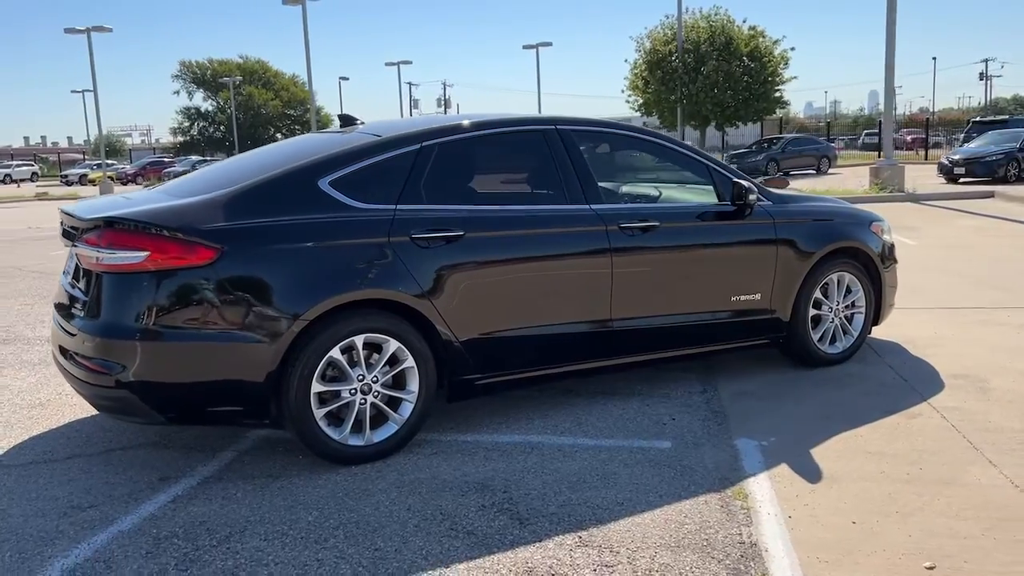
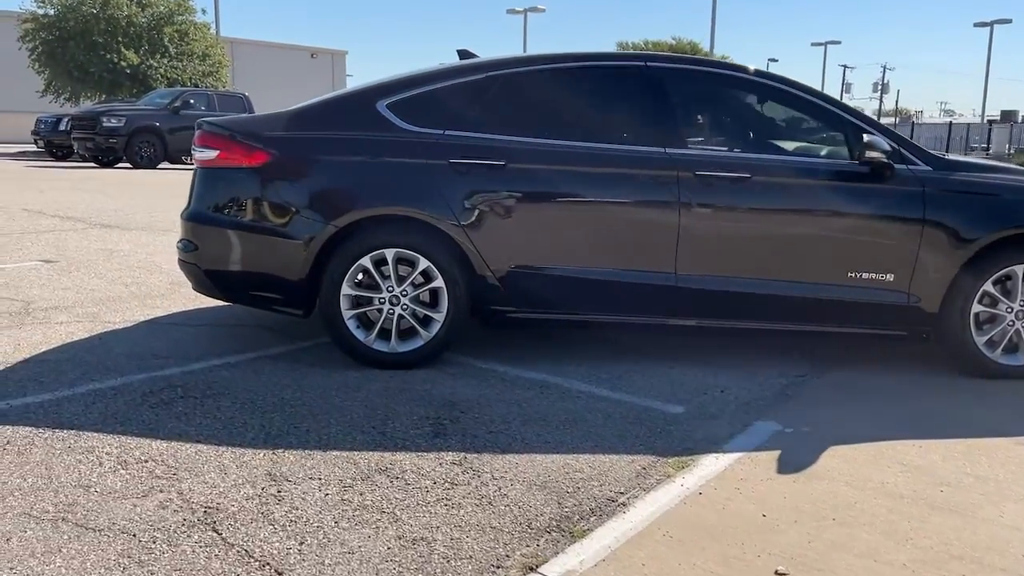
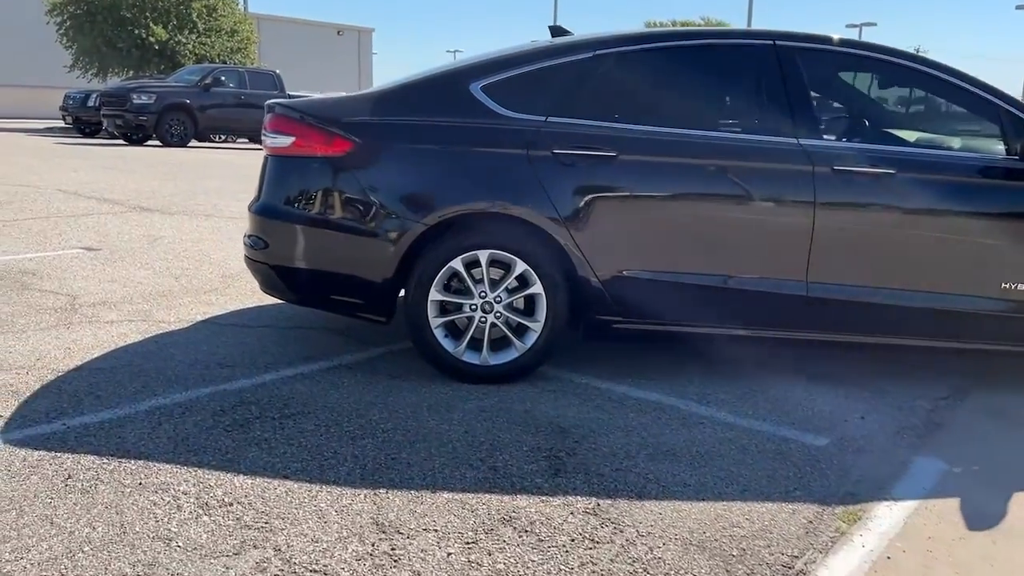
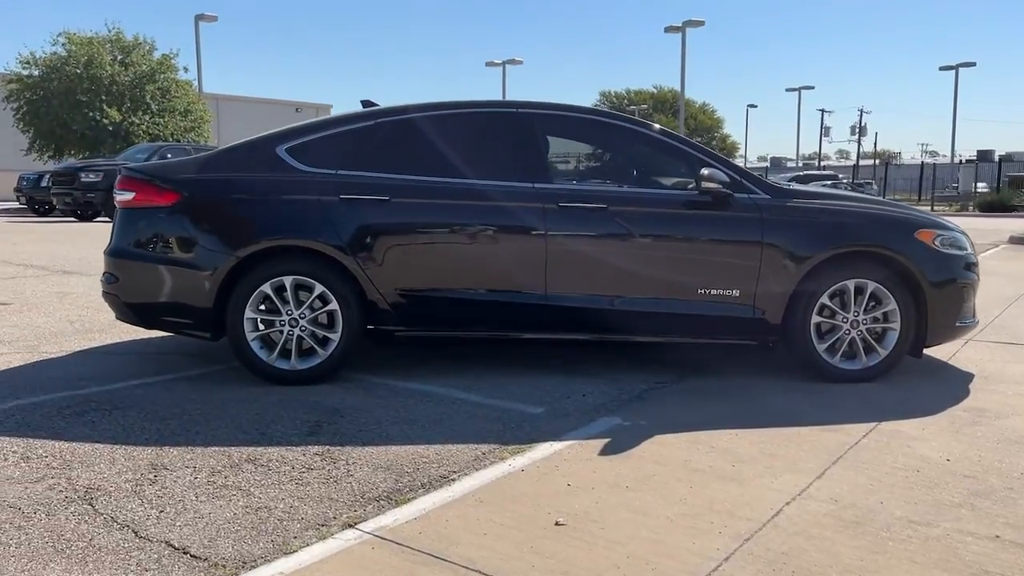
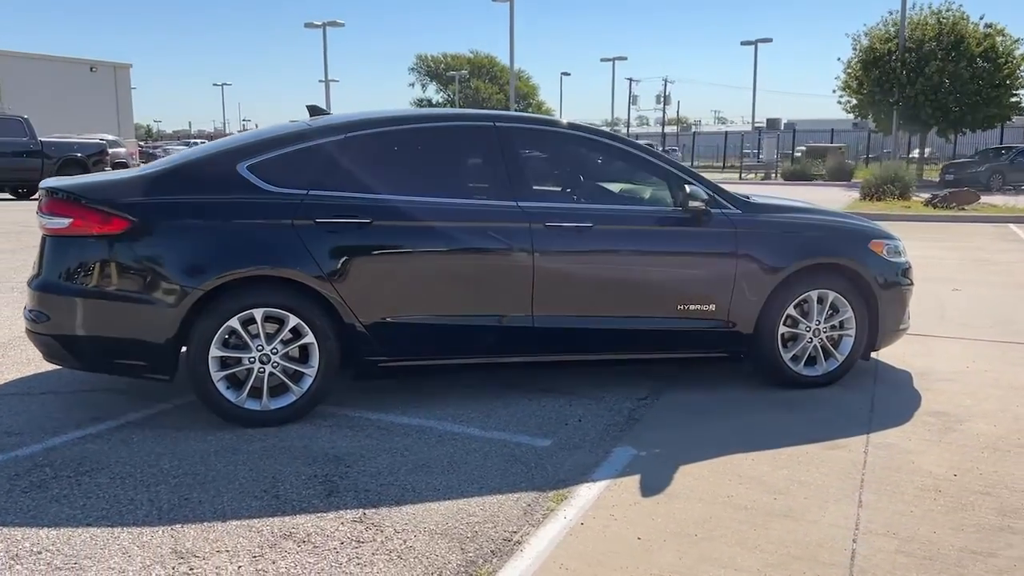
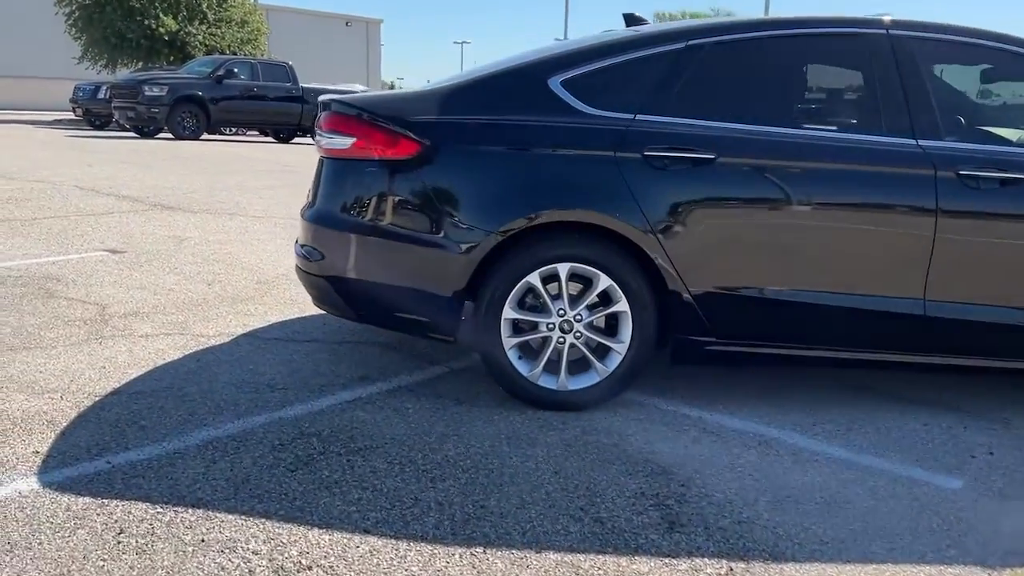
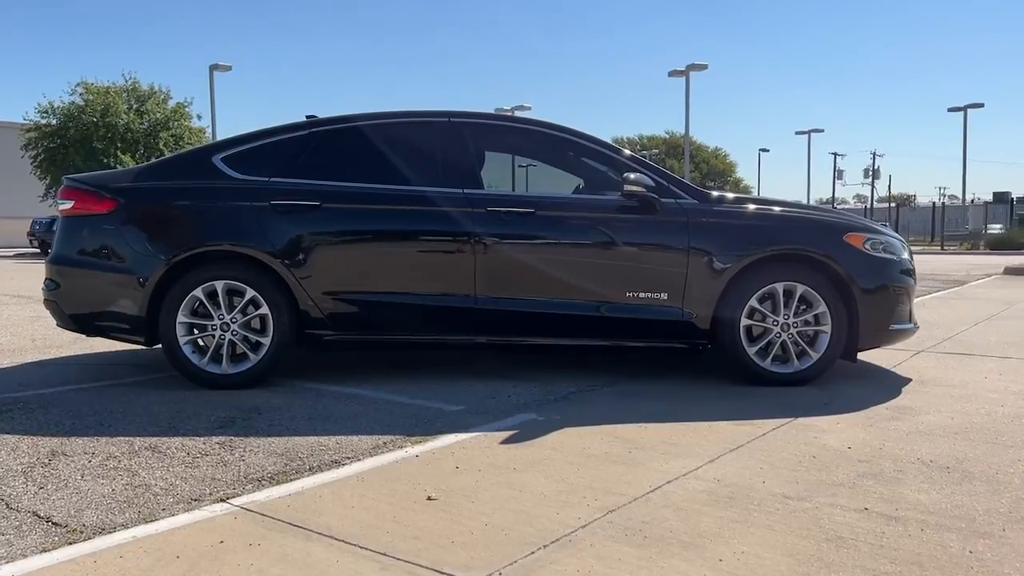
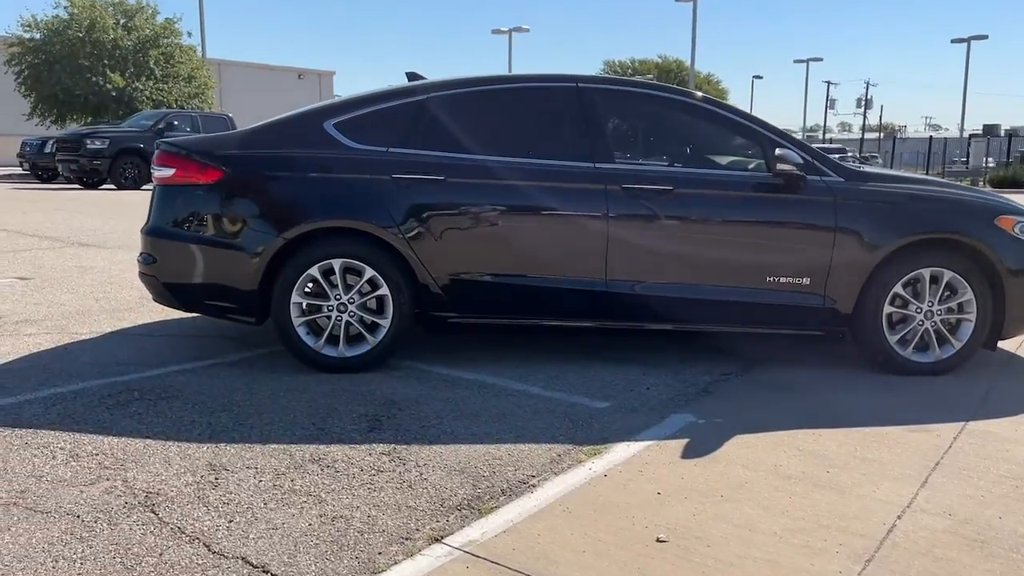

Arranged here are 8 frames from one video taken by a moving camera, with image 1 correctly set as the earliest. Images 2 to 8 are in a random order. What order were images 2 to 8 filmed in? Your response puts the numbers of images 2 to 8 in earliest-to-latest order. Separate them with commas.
5, 7, 4, 8, 2, 3, 6
